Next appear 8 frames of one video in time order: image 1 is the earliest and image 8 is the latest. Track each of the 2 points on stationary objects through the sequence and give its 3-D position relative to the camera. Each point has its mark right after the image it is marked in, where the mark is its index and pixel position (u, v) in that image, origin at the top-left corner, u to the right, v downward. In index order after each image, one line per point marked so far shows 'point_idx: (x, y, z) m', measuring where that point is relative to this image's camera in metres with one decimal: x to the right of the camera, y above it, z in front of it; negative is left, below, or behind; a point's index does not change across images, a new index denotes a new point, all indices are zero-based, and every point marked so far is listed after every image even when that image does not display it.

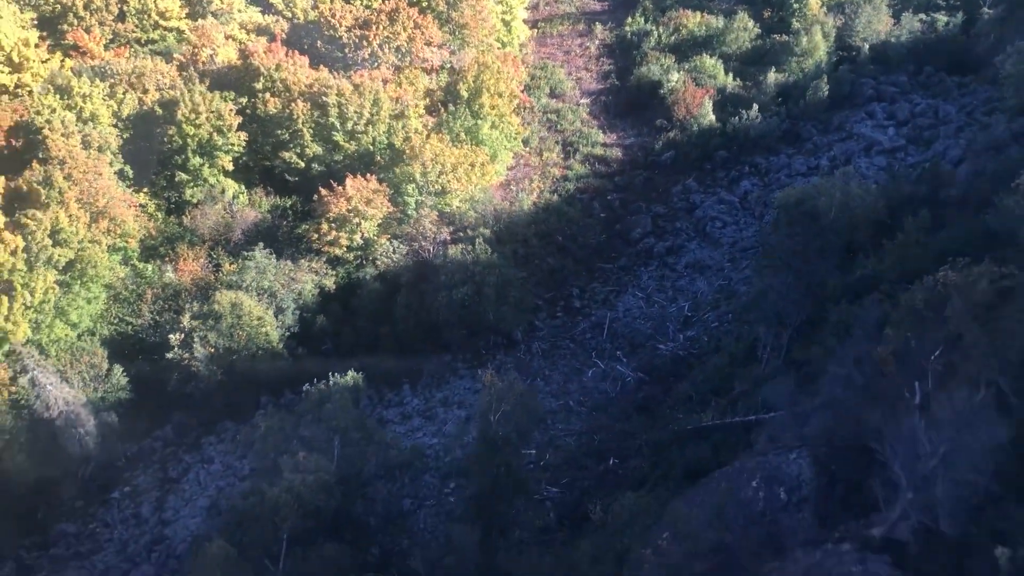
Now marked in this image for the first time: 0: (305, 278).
0: (-4.3, +0.2, +18.5) m
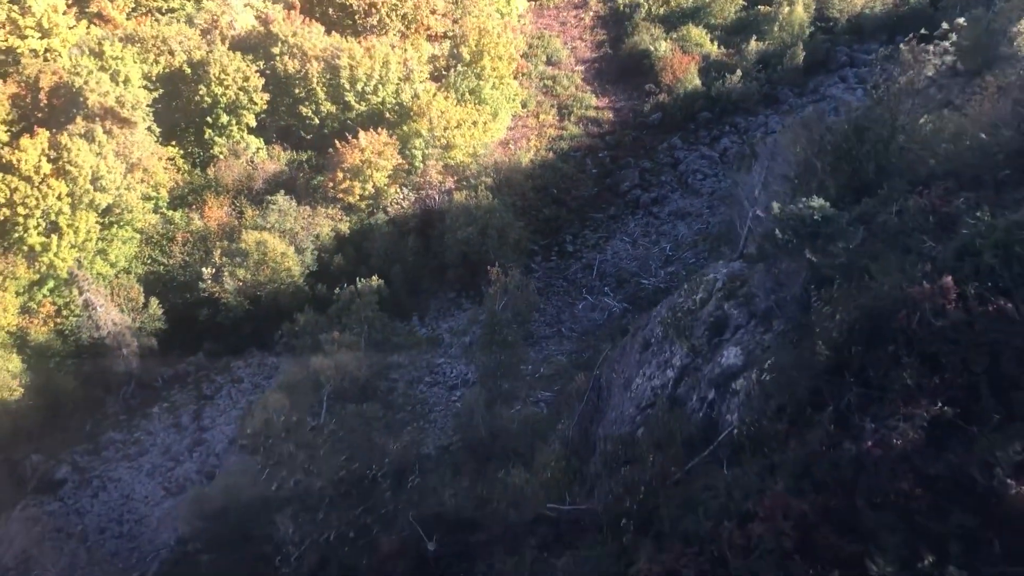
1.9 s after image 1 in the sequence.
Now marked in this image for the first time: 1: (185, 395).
0: (-4.3, +1.5, +20.4) m
1: (-6.9, -2.2, +19.1) m
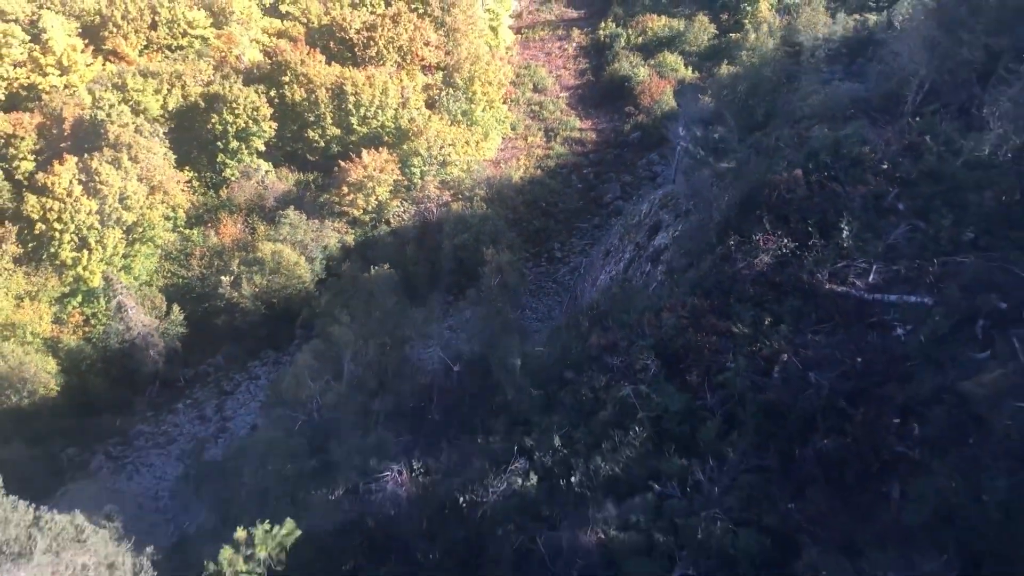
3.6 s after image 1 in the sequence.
0: (-4.5, +1.3, +22.2) m
1: (-7.0, -2.4, +20.7) m
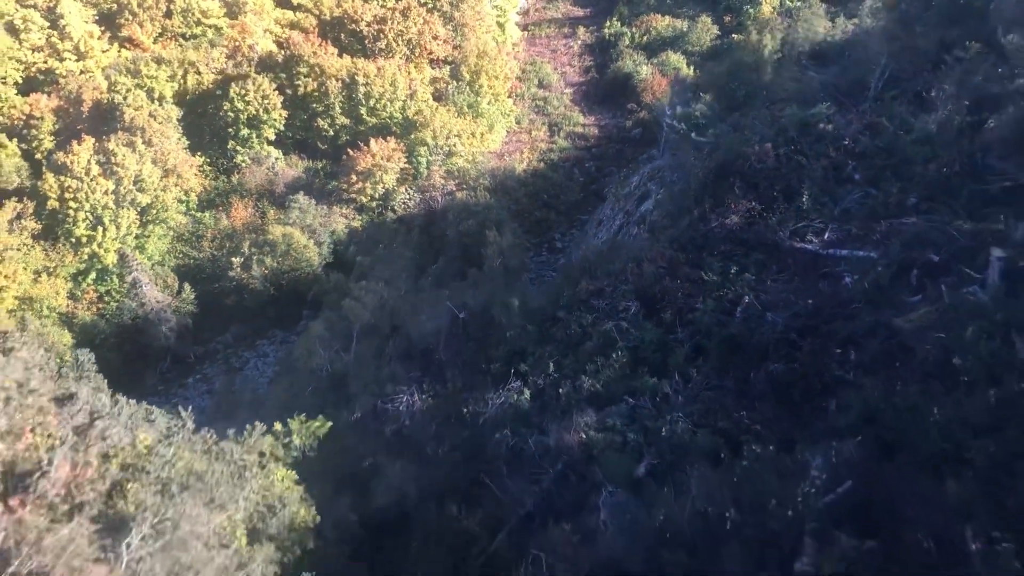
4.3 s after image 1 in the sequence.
0: (-4.4, +1.7, +22.8) m
1: (-7.1, -1.9, +21.4) m
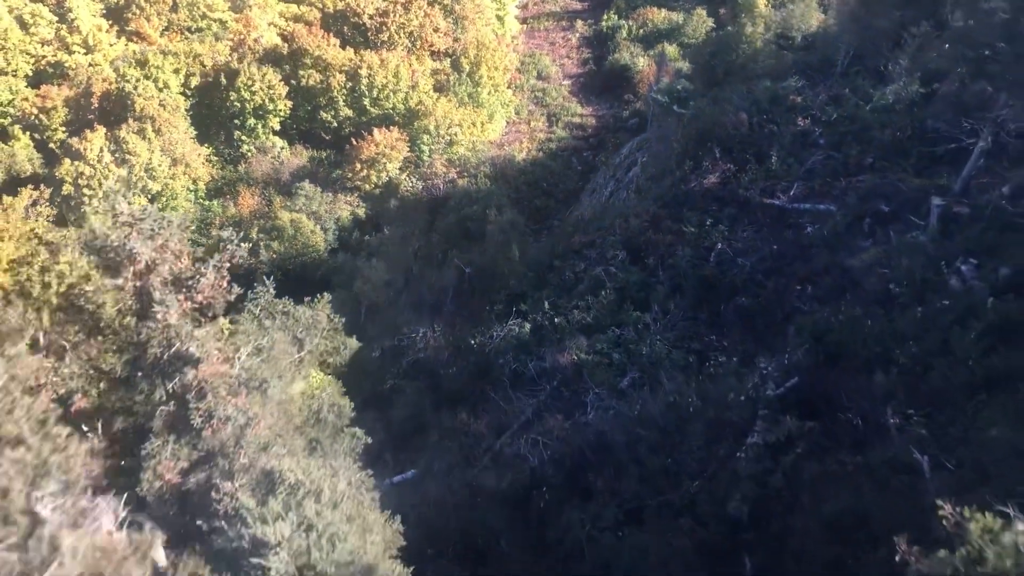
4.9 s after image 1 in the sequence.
0: (-4.4, +2.1, +23.5) m
1: (-7.1, -1.6, +22.1) m
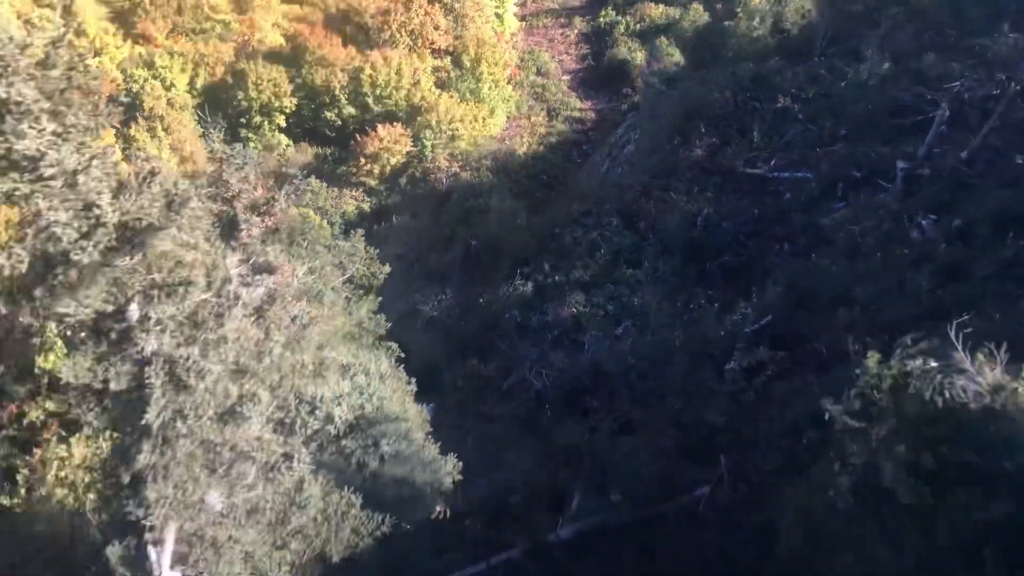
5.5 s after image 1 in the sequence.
0: (-4.4, +2.3, +24.1) m
1: (-7.0, -1.4, +22.7) m
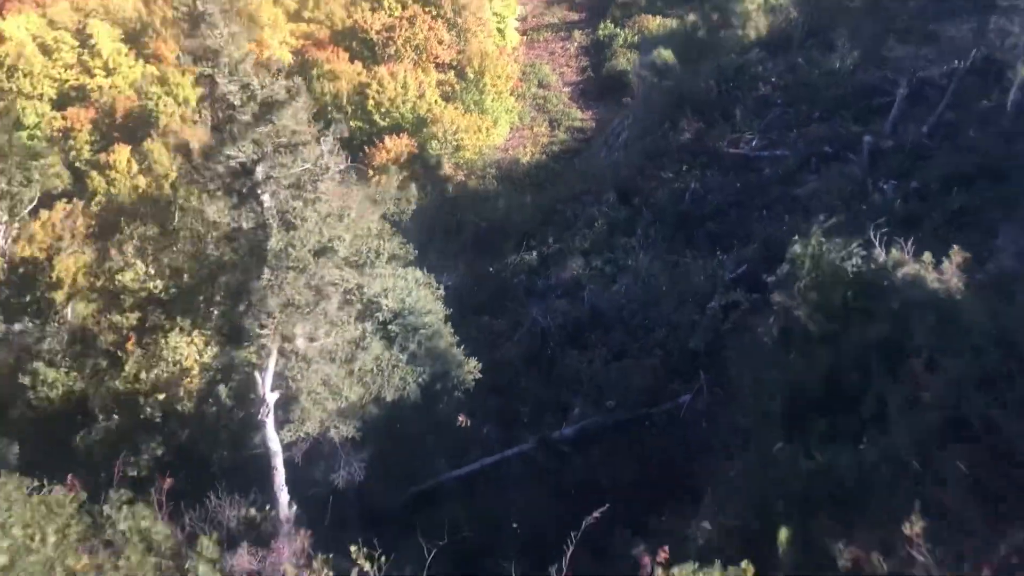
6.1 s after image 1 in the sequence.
0: (-4.3, +2.1, +24.8) m
1: (-6.8, -1.6, +23.3) m
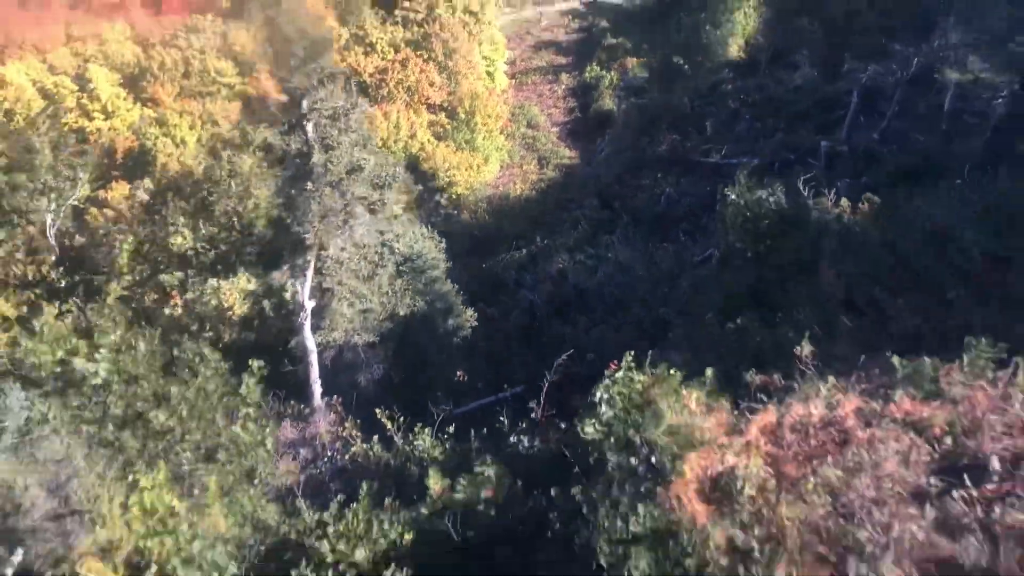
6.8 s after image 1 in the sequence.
0: (-4.5, +1.2, +25.4) m
1: (-7.0, -2.5, +23.7) m
